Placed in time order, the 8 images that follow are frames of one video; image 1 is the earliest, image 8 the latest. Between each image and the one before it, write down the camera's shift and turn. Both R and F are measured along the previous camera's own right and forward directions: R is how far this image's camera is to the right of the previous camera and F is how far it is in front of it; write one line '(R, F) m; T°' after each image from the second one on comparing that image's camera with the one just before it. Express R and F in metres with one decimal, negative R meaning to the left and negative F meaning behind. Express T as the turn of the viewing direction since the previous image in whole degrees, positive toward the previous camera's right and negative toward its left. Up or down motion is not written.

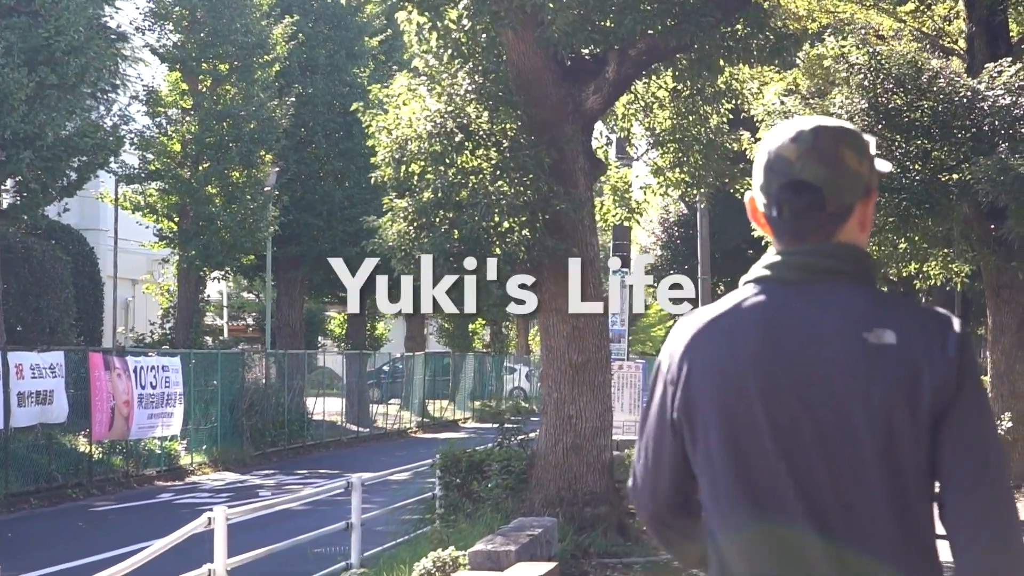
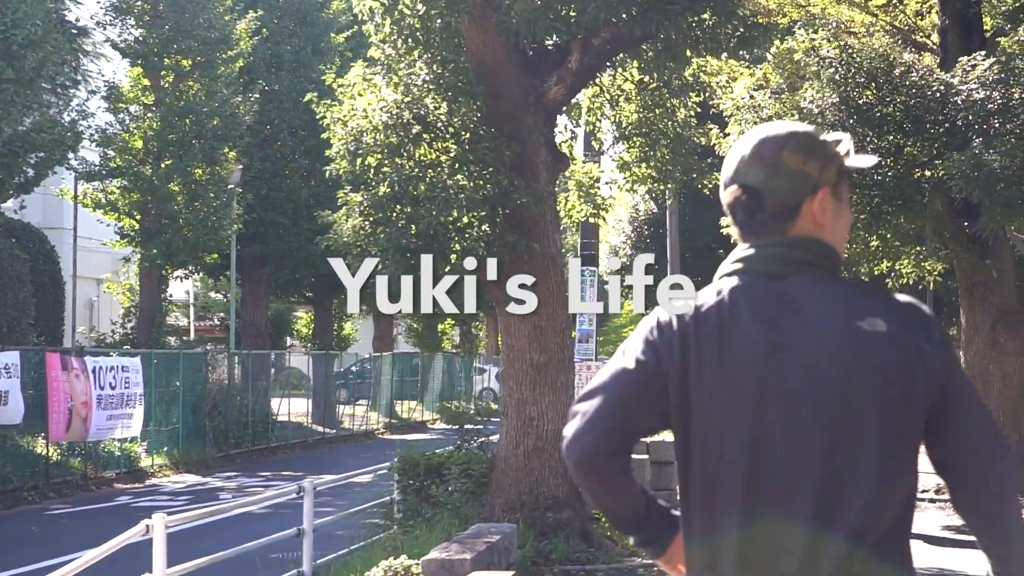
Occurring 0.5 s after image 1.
(+0.1, +0.4) m; +1°
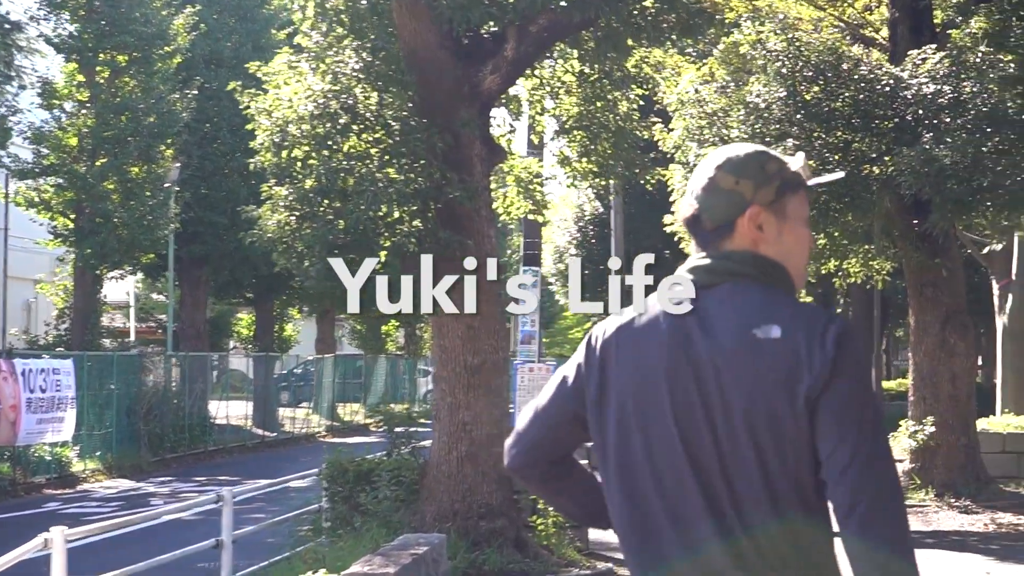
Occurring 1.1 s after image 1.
(+0.1, +0.4) m; +1°
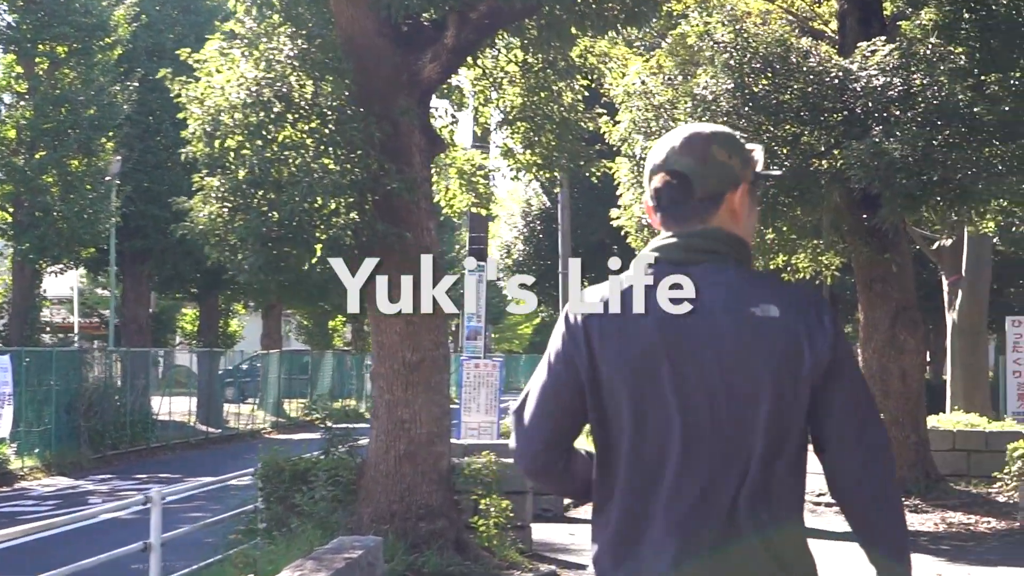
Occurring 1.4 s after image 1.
(0.0, +0.3) m; +1°
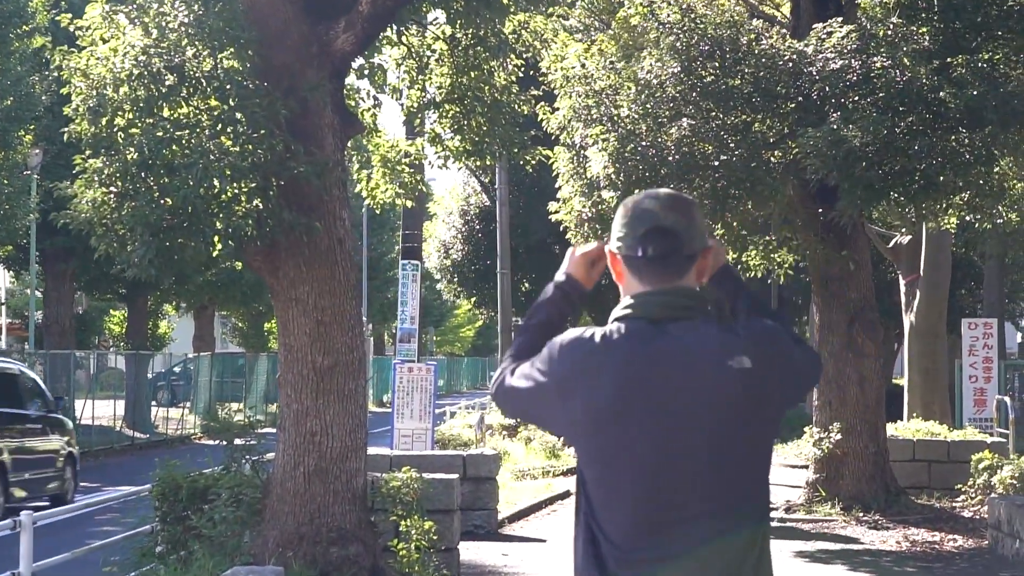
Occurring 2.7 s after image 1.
(+0.1, +1.0) m; +2°
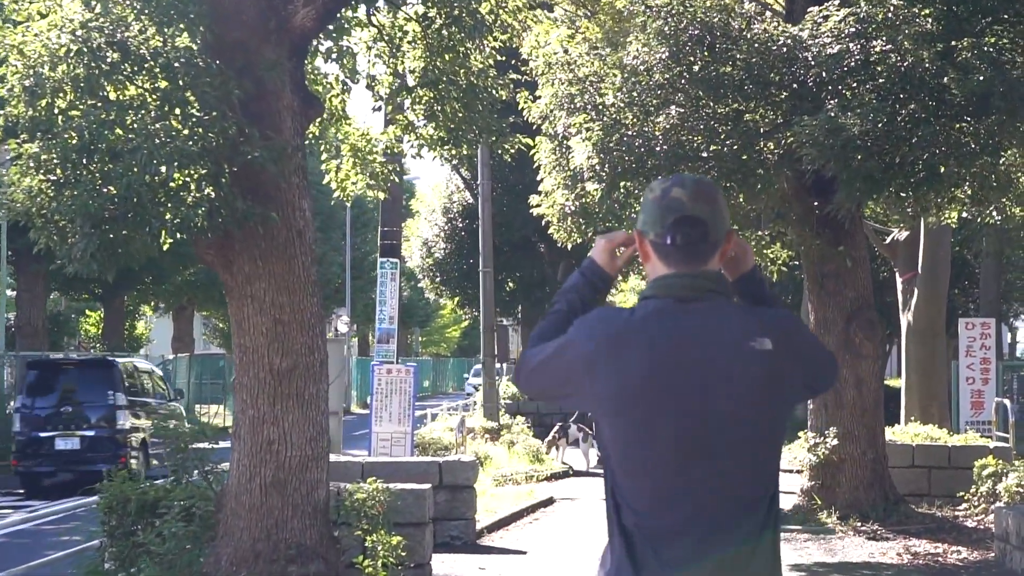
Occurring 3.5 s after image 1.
(+0.1, +0.7) m; 0°
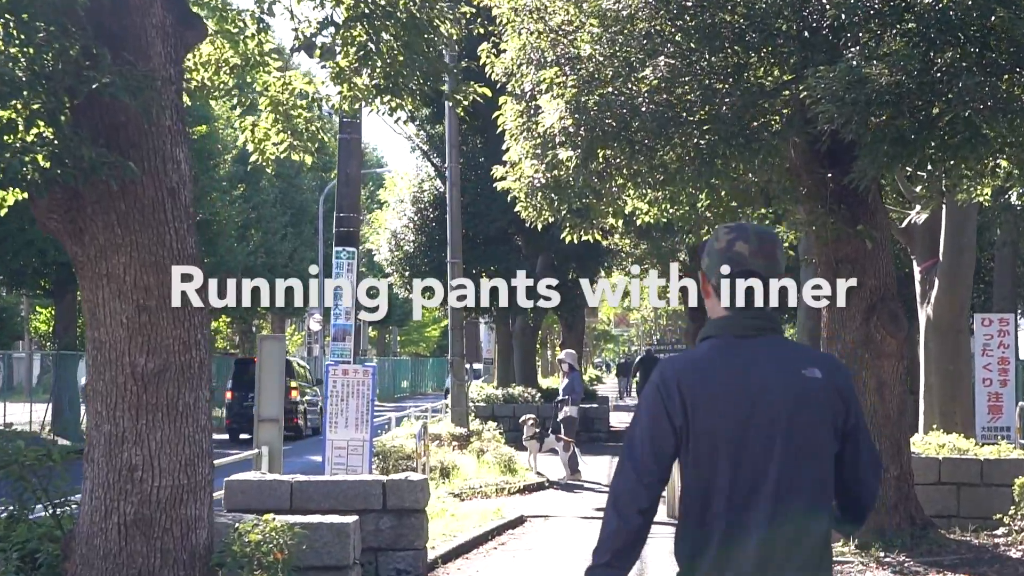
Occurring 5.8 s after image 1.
(+0.1, +1.9) m; 0°
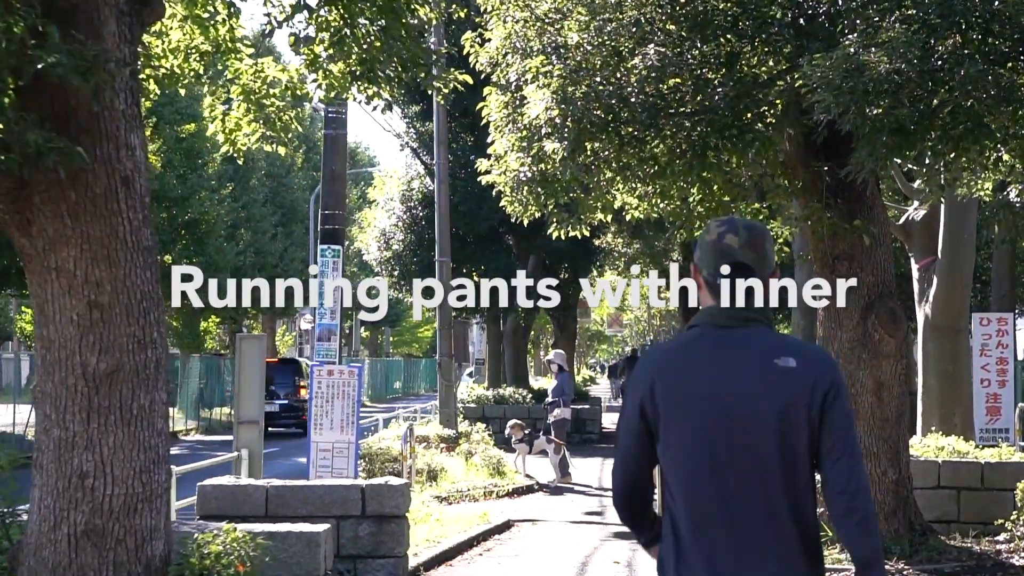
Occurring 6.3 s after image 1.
(0.0, +0.4) m; 0°
